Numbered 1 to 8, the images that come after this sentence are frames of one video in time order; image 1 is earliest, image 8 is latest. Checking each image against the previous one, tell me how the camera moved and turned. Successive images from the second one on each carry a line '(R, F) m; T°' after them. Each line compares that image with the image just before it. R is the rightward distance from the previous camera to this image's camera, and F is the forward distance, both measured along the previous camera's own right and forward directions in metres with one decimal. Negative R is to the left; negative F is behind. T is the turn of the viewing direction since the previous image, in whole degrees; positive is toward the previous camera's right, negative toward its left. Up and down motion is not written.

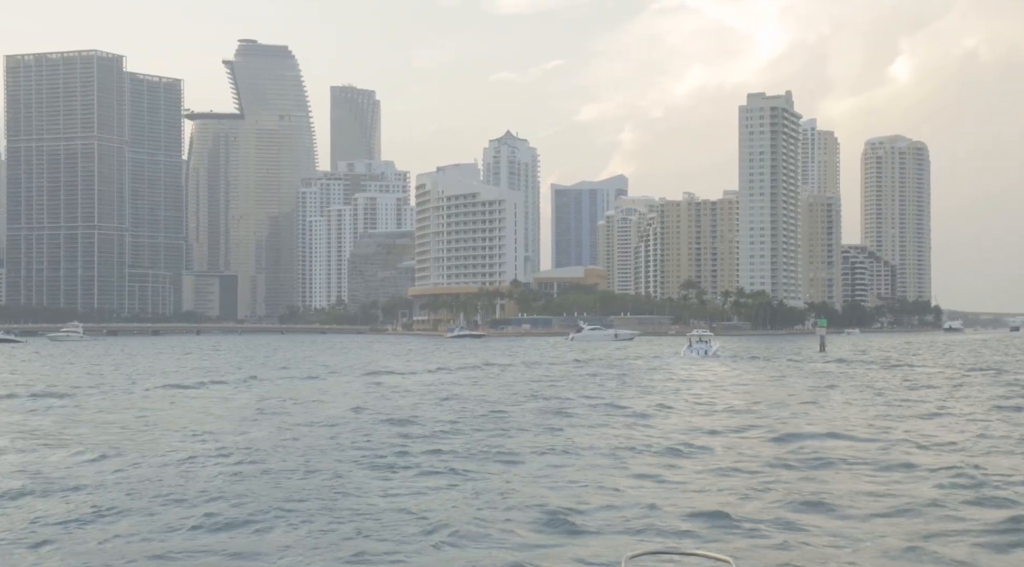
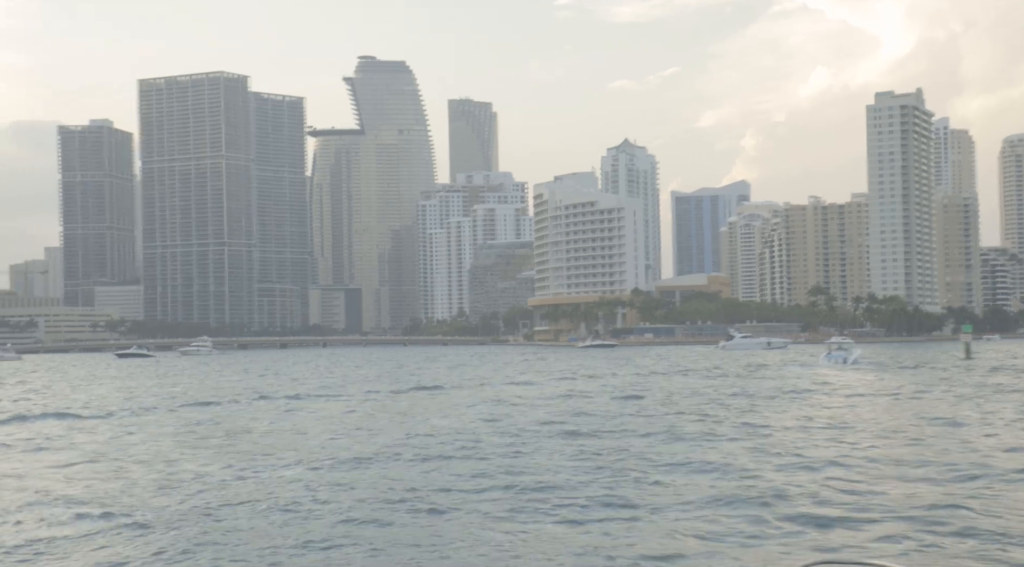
(-0.1, +0.6) m; -5°
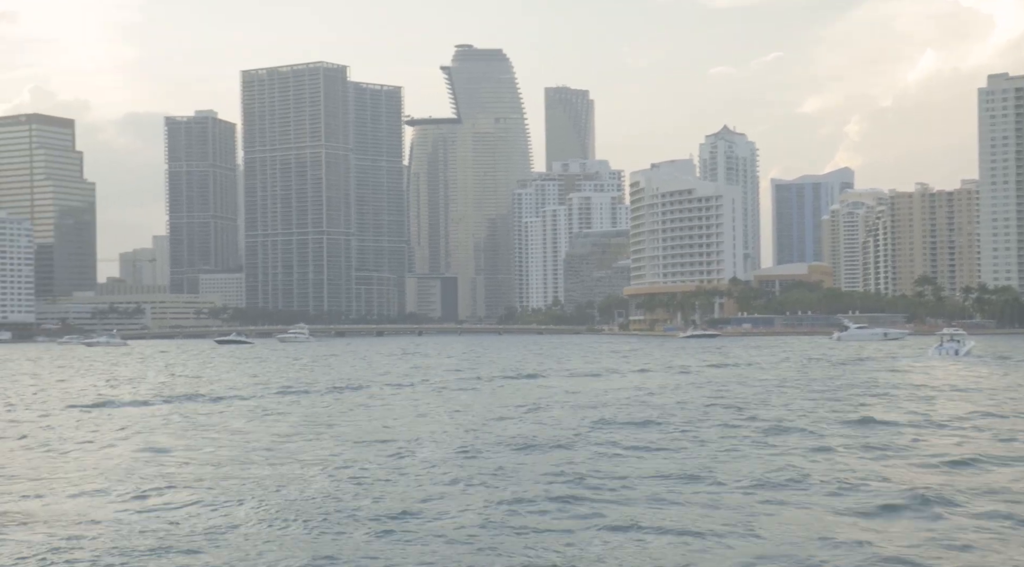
(0.0, +0.7) m; -4°
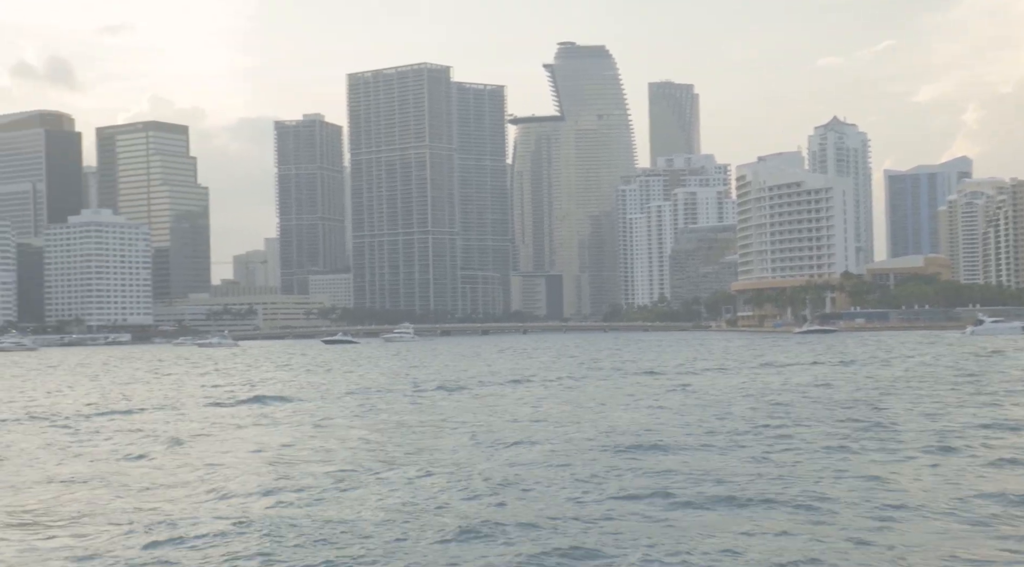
(0.0, +0.9) m; -5°
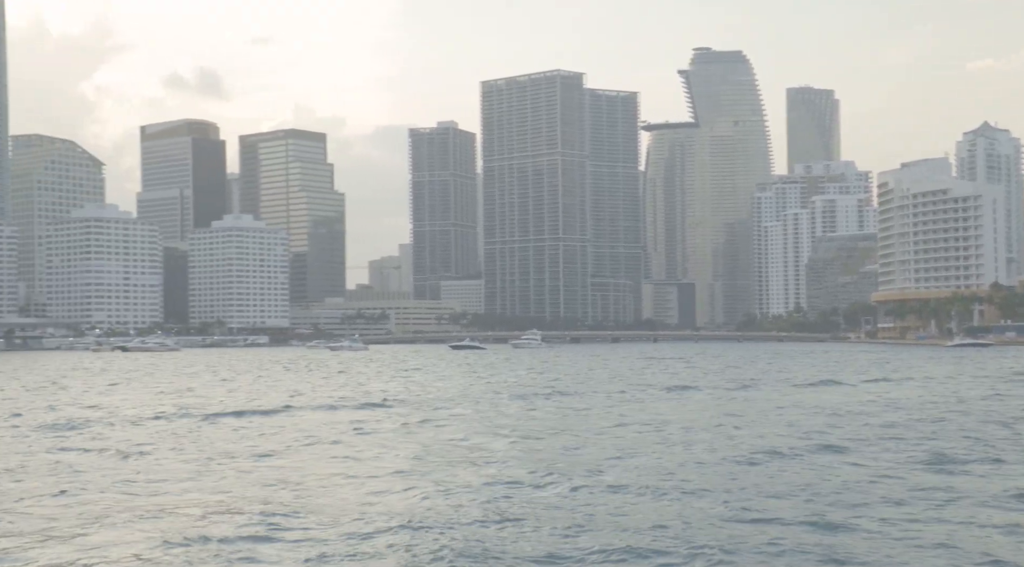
(+0.1, +1.8) m; -6°
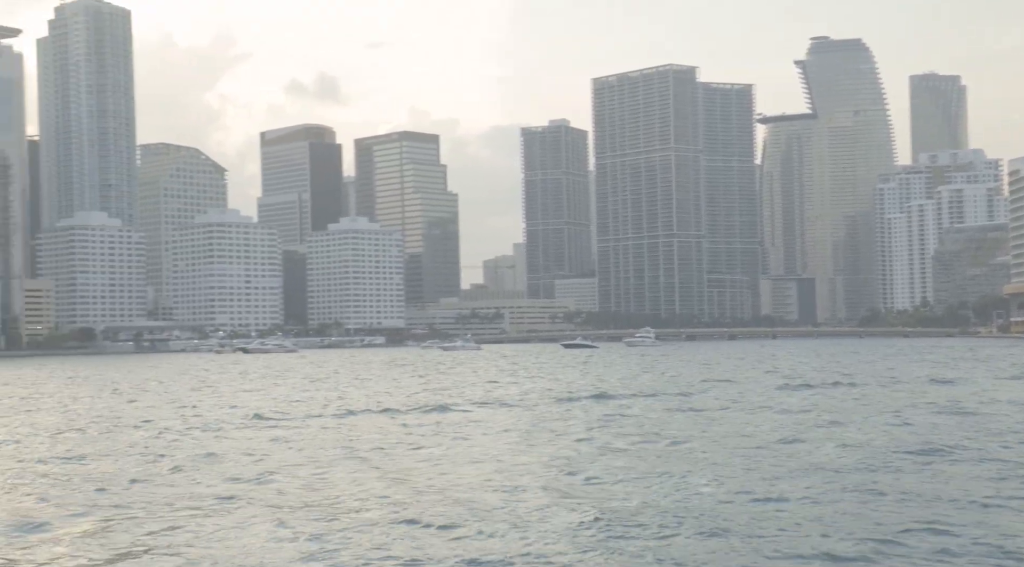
(+0.3, +2.8) m; -5°
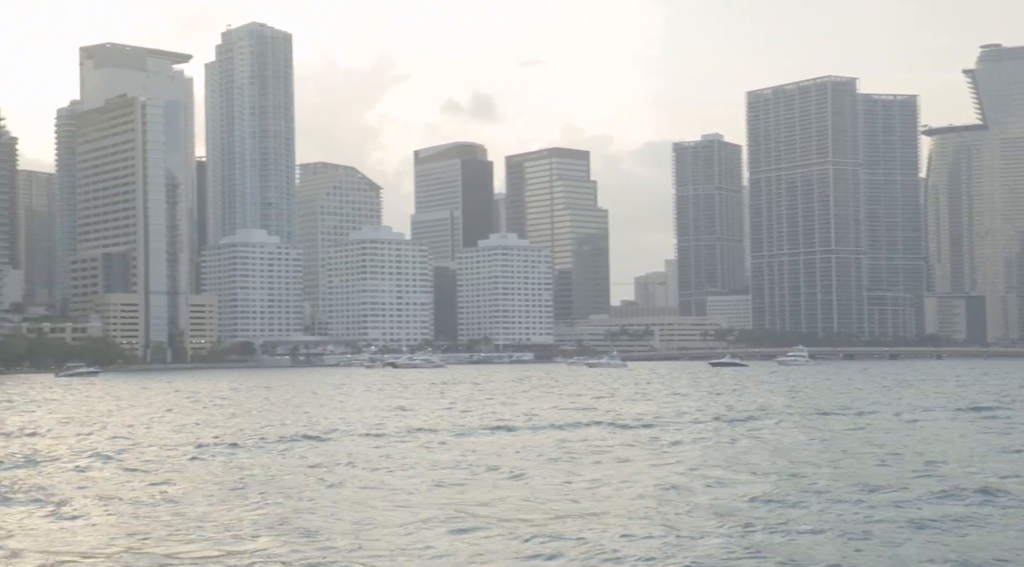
(0.0, +4.5) m; -7°
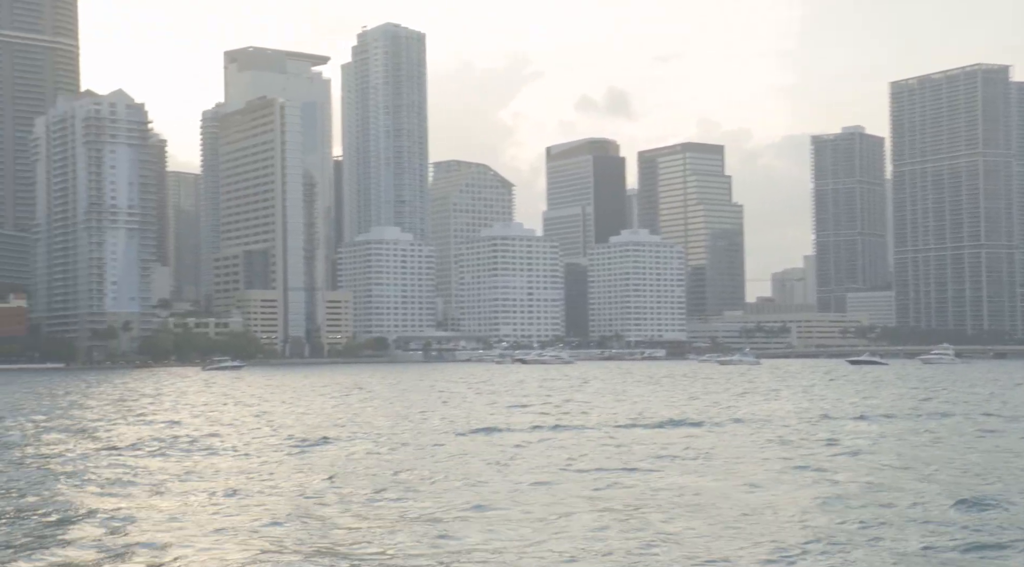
(-0.2, +4.3) m; -6°
